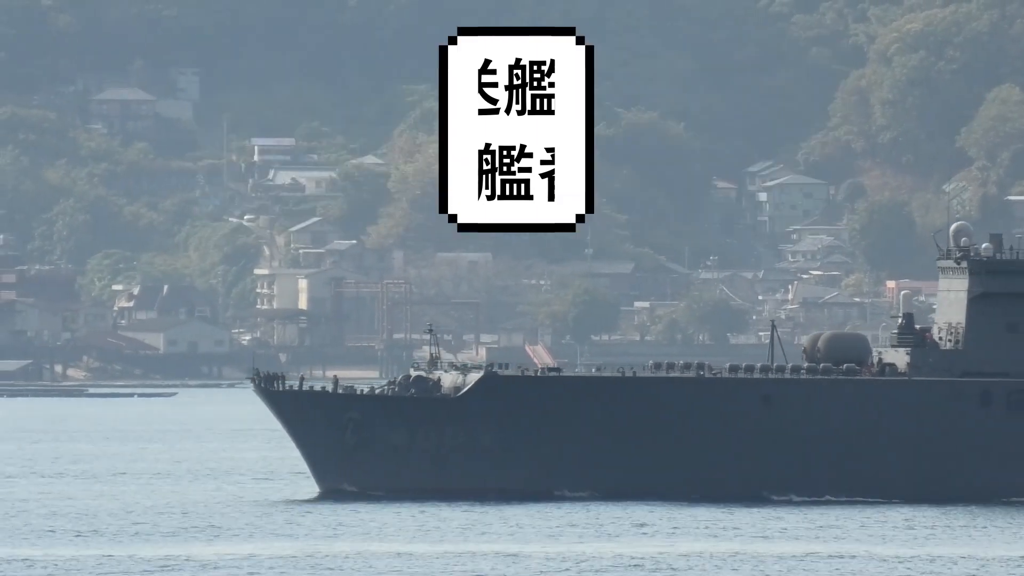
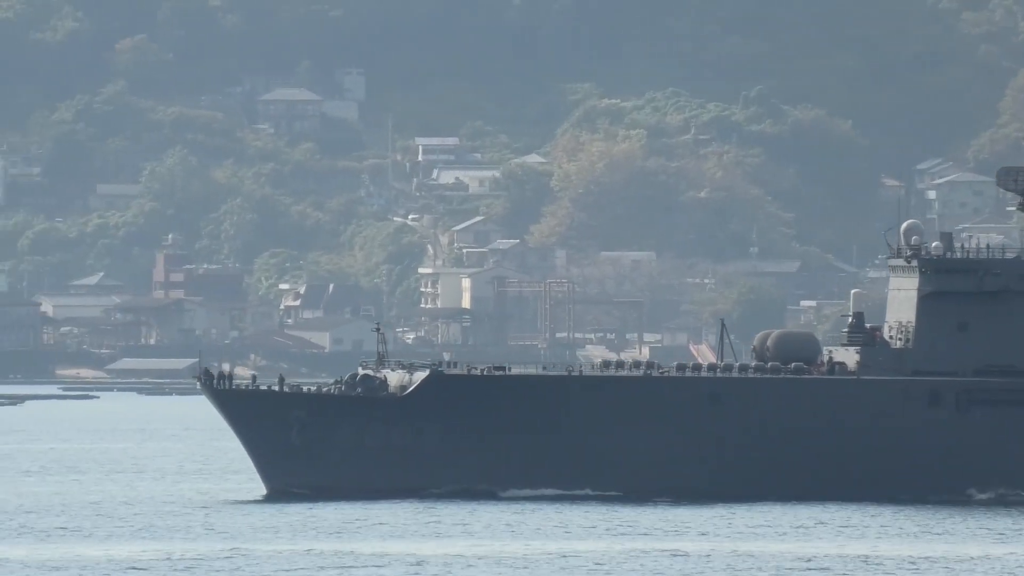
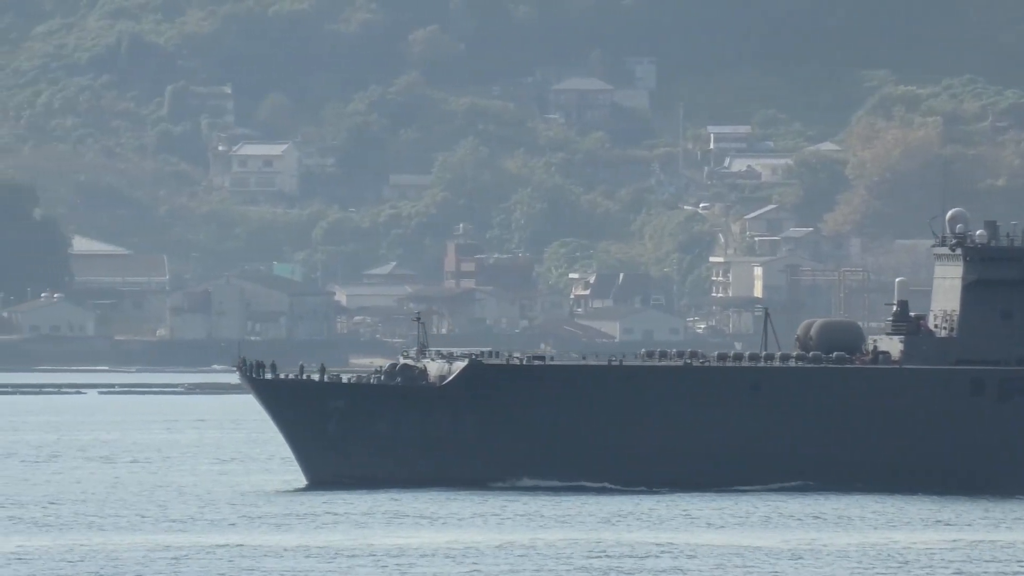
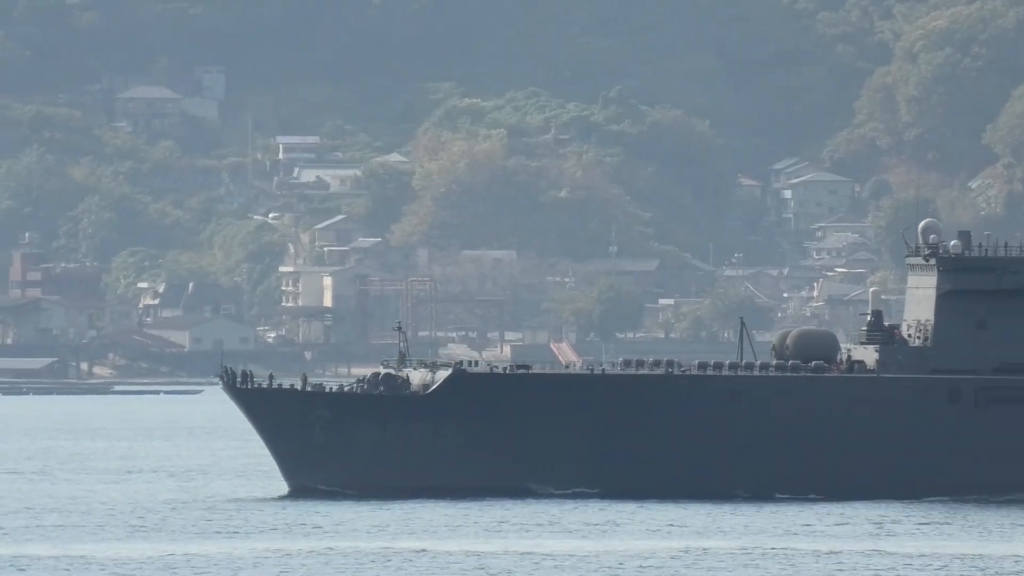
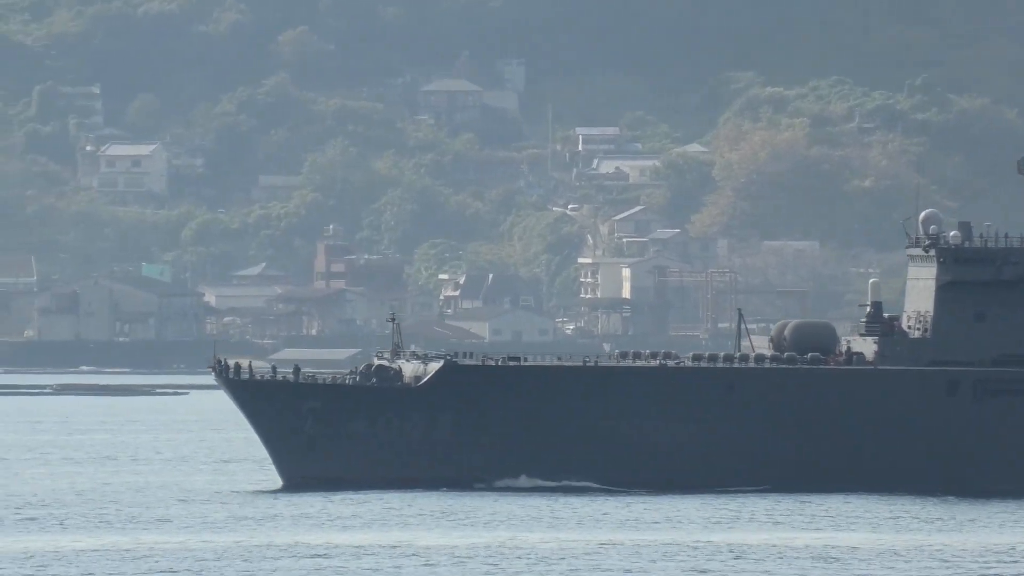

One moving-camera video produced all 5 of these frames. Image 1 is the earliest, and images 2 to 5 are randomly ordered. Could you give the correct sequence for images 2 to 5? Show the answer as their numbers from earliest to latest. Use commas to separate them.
4, 2, 5, 3
